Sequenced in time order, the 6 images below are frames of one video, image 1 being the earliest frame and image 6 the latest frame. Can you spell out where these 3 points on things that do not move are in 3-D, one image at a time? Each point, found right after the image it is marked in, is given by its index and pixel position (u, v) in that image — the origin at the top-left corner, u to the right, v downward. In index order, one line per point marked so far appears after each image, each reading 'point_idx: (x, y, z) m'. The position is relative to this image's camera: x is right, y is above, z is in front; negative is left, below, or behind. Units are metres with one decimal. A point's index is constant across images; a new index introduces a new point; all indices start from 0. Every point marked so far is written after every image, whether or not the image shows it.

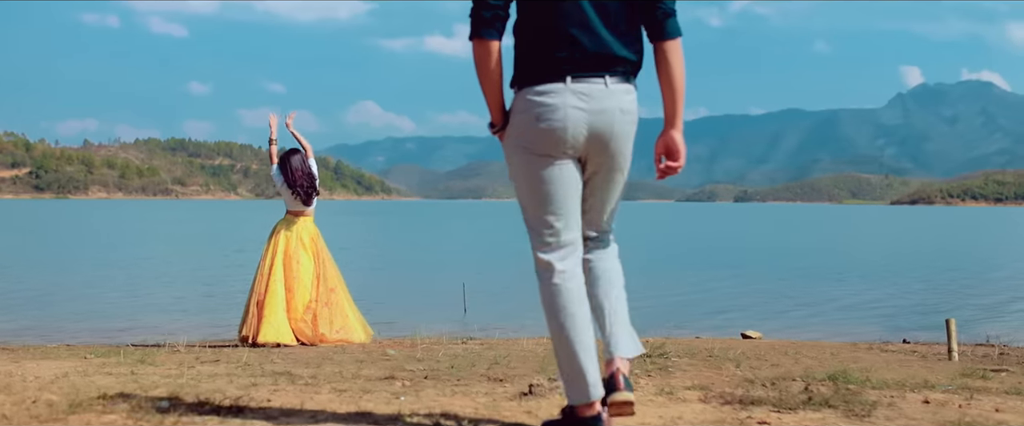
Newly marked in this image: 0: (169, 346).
0: (-2.9, -1.2, +8.7) m
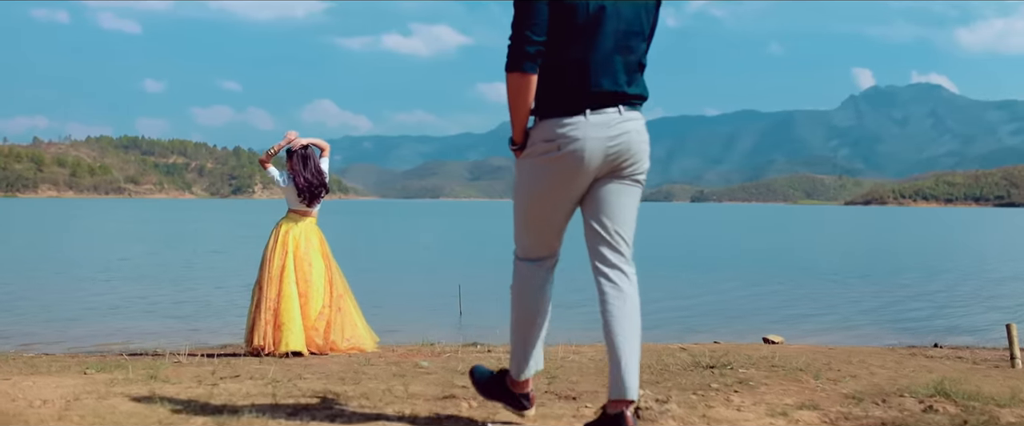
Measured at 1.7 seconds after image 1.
0: (-2.6, -1.1, +7.9) m
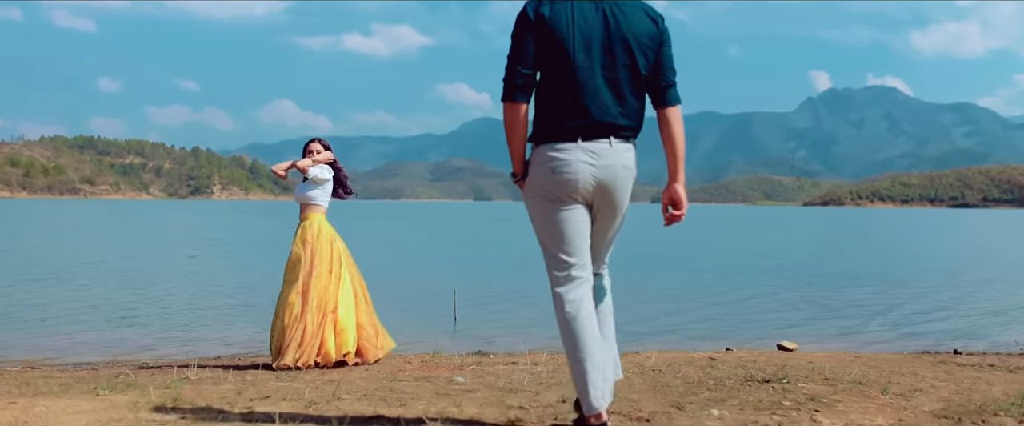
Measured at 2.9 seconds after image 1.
0: (-2.4, -1.2, +7.3) m
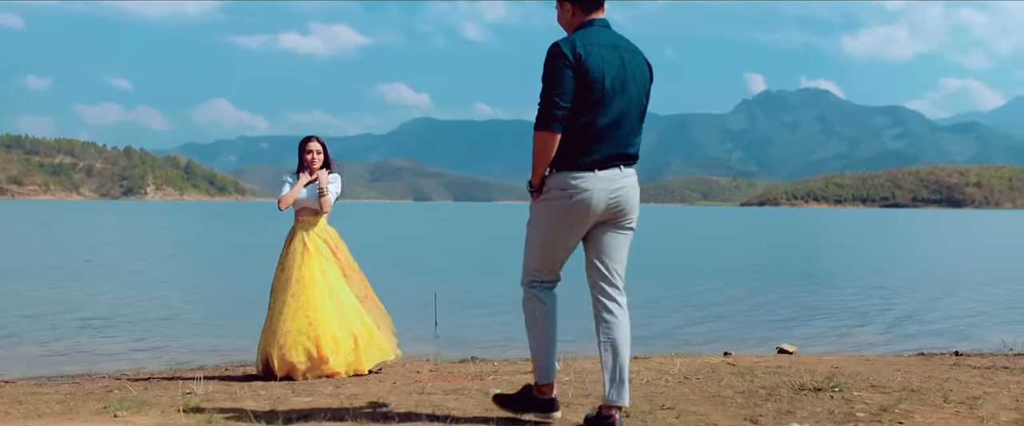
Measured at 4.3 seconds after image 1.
0: (-2.2, -1.2, +6.8) m
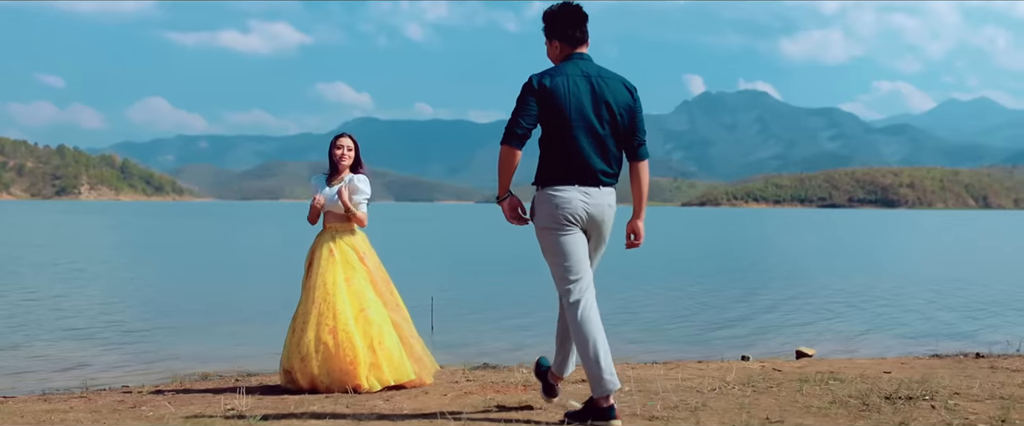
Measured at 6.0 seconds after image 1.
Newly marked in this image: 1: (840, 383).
0: (-1.9, -1.2, +6.3) m
1: (+2.2, -1.1, +6.5) m
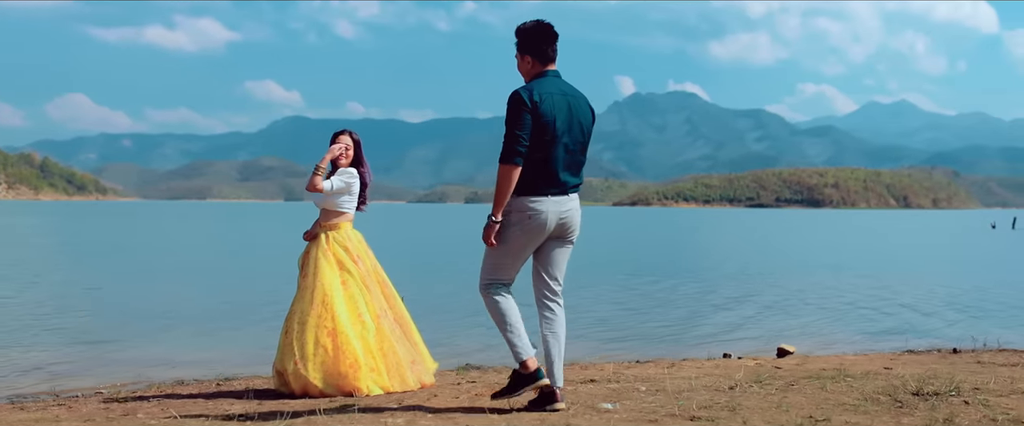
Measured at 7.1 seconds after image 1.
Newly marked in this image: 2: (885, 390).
0: (-1.8, -1.2, +6.0) m
1: (+2.2, -1.1, +6.5) m
2: (+2.2, -1.0, +5.7) m
